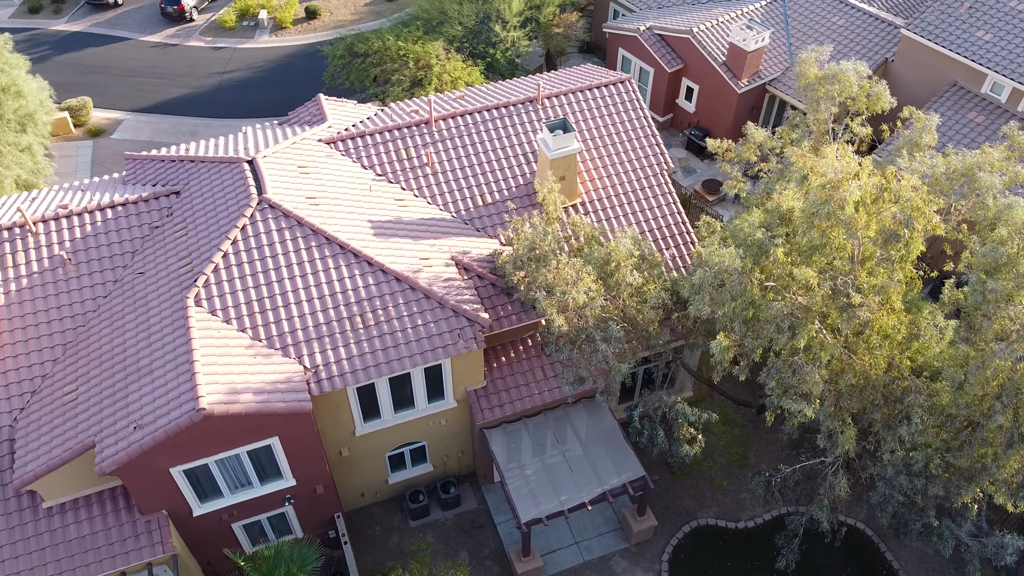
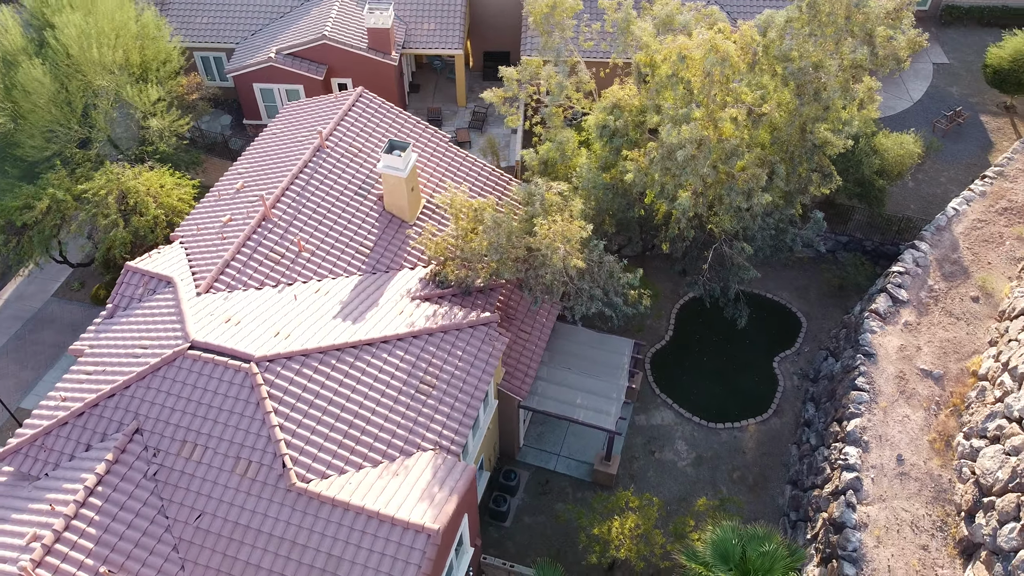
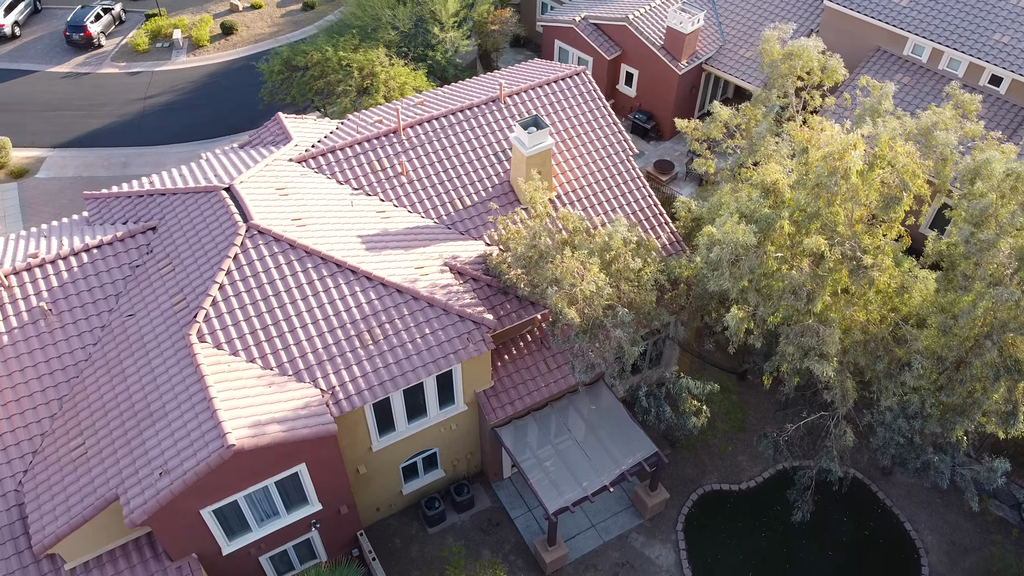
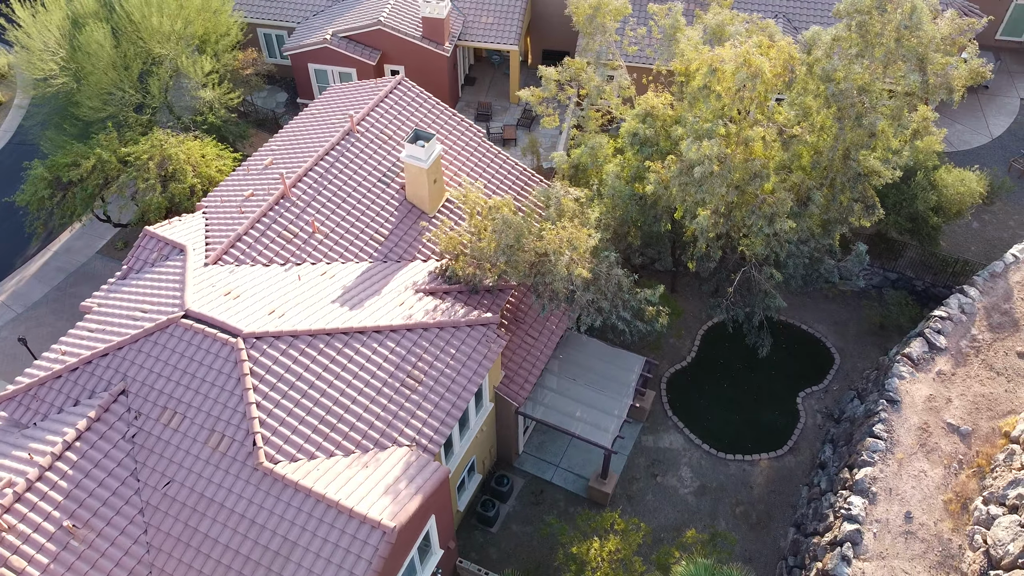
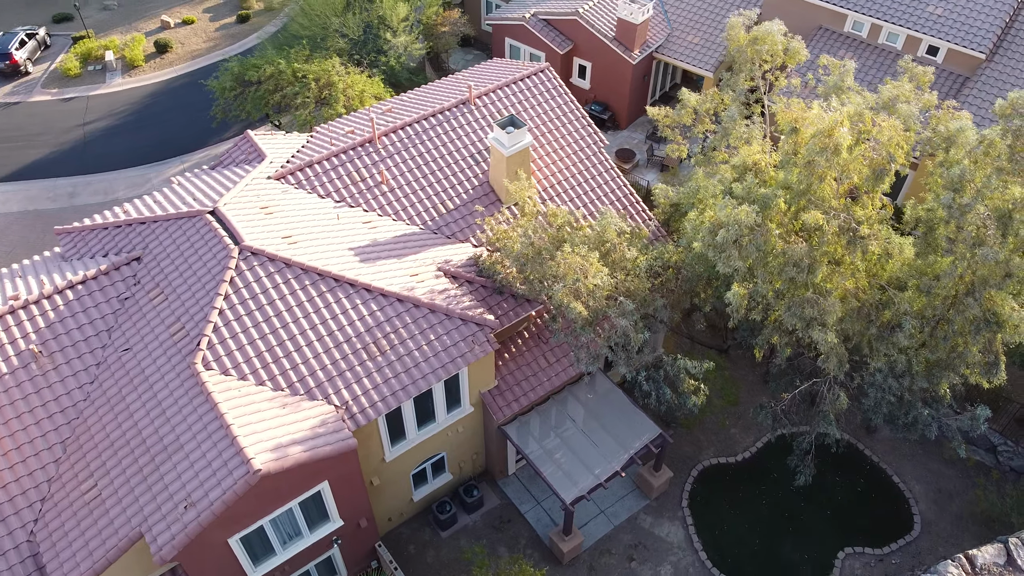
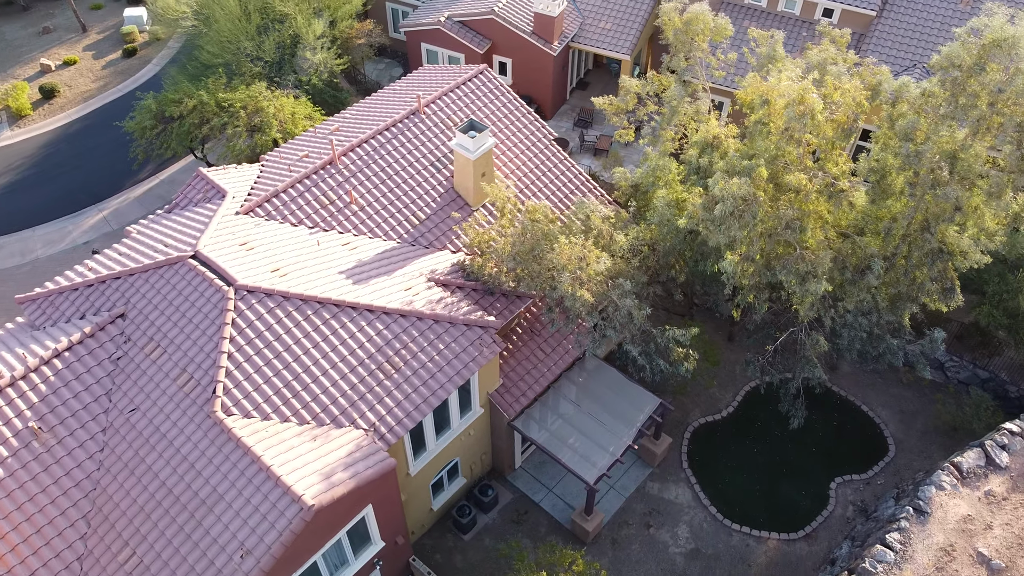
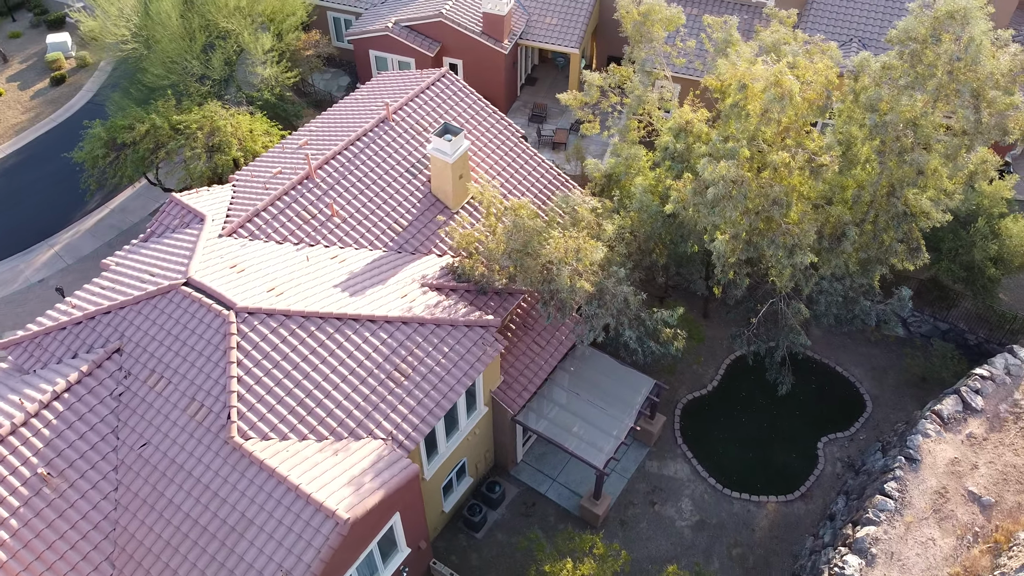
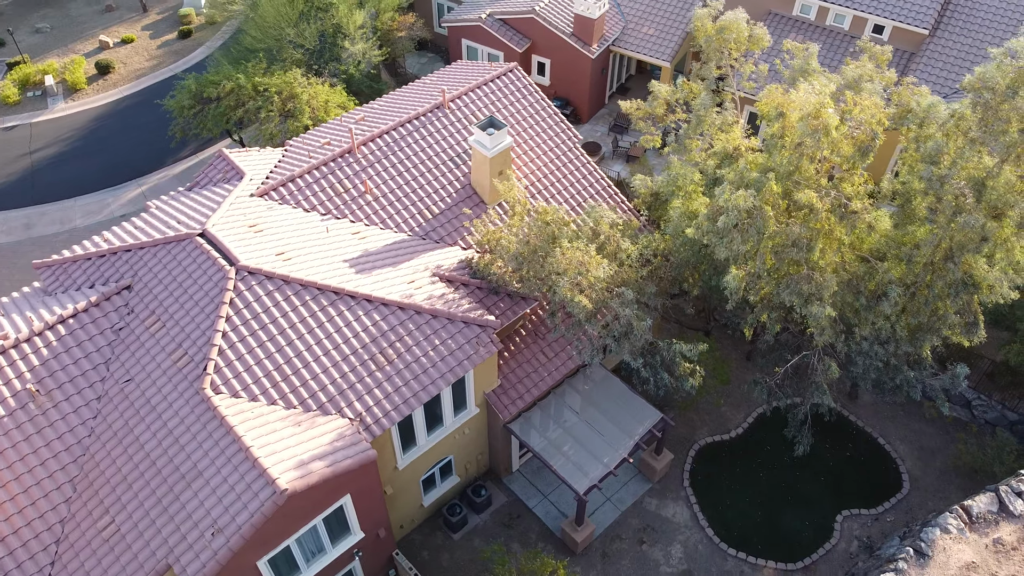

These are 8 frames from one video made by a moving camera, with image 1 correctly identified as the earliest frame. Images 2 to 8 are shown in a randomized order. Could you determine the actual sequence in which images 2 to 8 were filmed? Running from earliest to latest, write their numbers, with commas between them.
3, 5, 8, 6, 7, 4, 2
